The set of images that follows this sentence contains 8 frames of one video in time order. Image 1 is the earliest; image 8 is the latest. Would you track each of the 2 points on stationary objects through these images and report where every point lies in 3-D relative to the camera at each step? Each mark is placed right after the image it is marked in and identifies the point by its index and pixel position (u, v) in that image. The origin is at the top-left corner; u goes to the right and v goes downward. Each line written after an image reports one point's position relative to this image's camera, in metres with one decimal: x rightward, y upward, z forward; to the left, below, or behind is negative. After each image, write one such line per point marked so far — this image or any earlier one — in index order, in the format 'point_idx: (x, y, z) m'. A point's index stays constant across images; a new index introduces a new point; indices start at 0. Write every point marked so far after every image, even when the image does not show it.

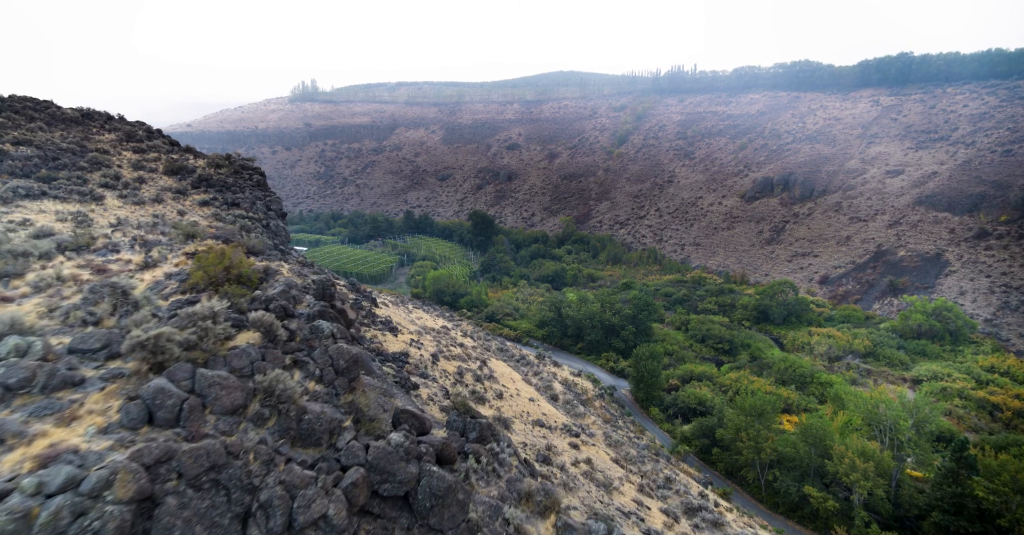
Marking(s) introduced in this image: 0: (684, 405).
0: (+6.5, -5.3, +18.9) m
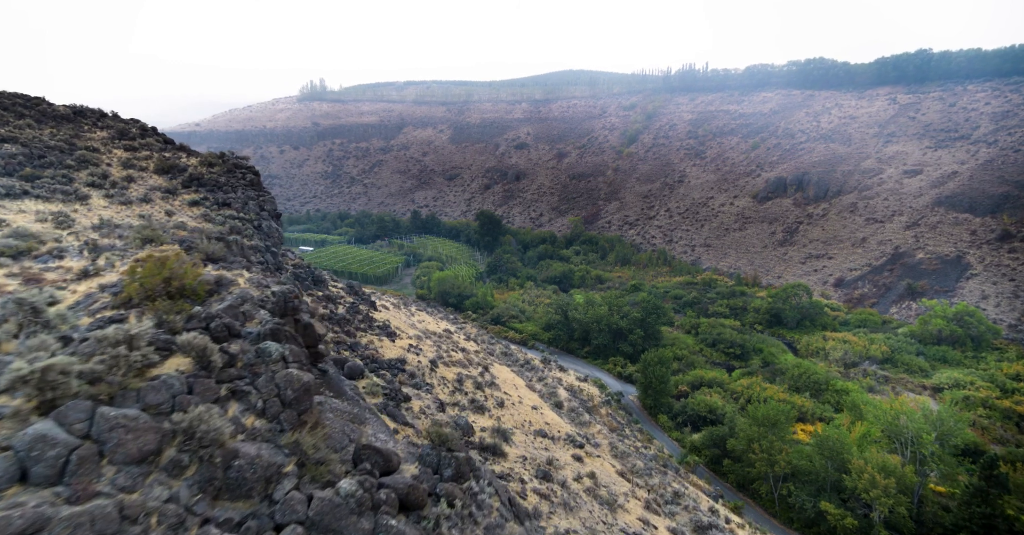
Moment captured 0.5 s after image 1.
0: (+6.7, -5.4, +18.3) m
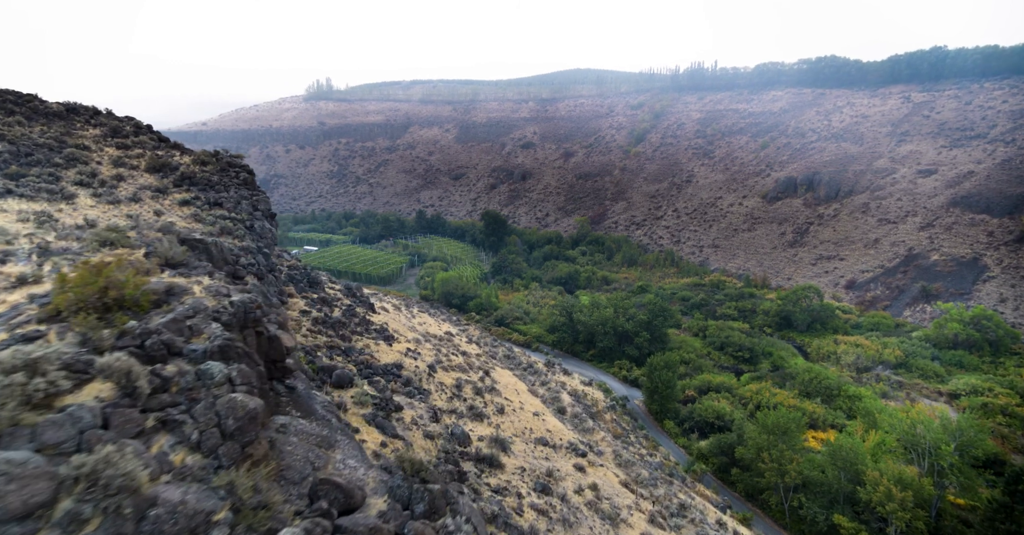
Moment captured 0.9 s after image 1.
0: (+6.8, -5.4, +17.8) m
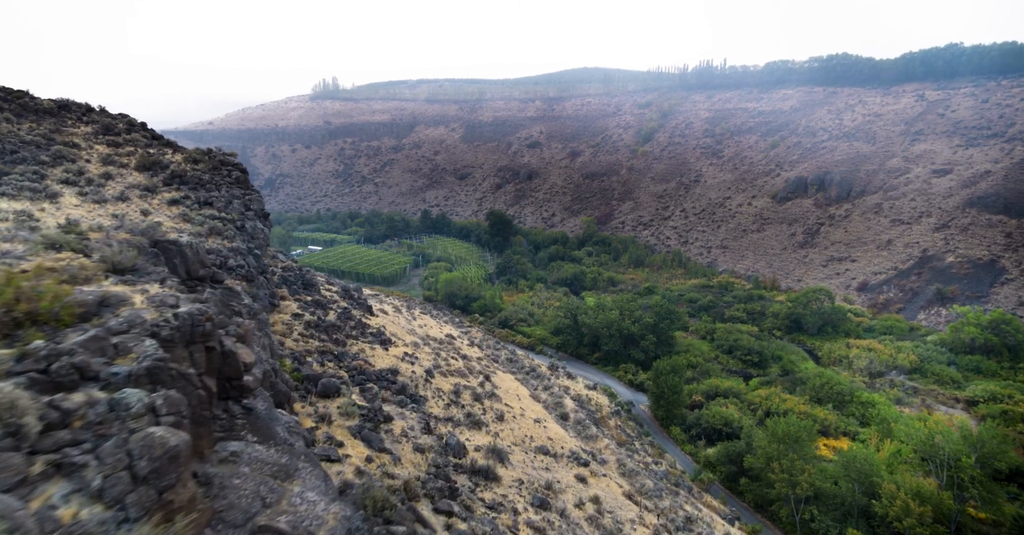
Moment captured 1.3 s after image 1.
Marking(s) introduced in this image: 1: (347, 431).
0: (+6.8, -5.5, +17.3) m
1: (-2.1, -2.1, +6.3) m
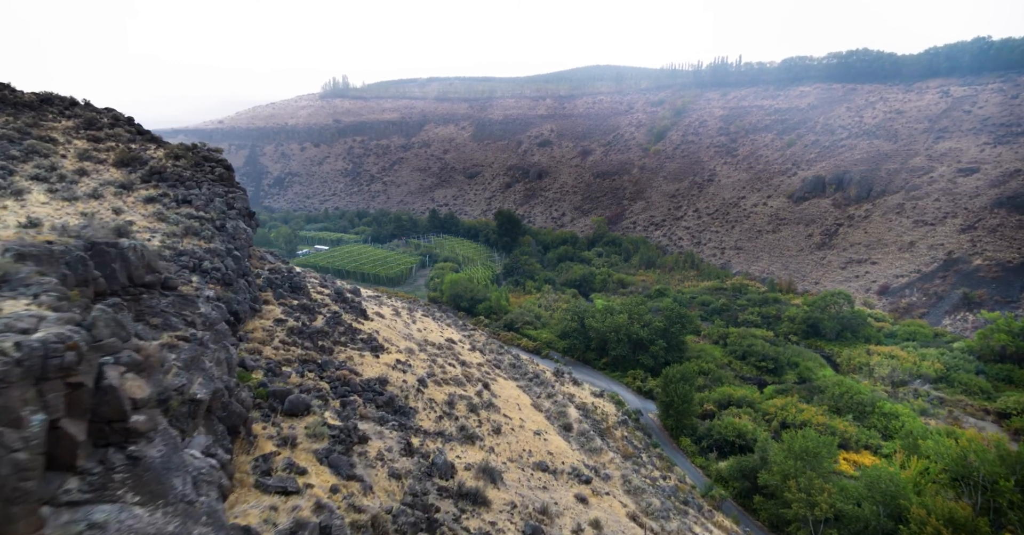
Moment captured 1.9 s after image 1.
0: (+6.9, -5.6, +16.5) m
1: (-2.3, -2.2, +5.7) m
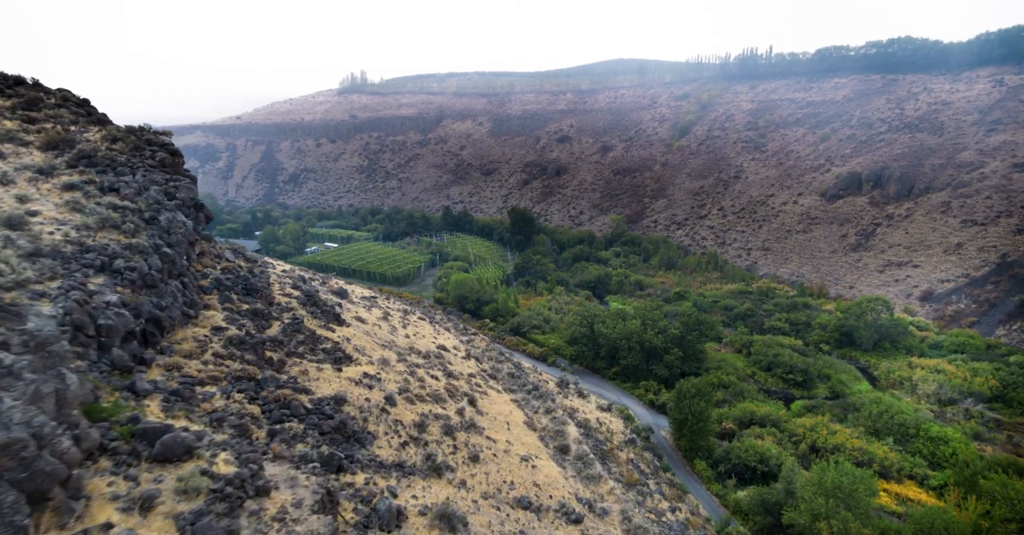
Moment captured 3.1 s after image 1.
0: (+6.7, -5.7, +14.6) m
1: (-2.9, -2.2, +4.3) m
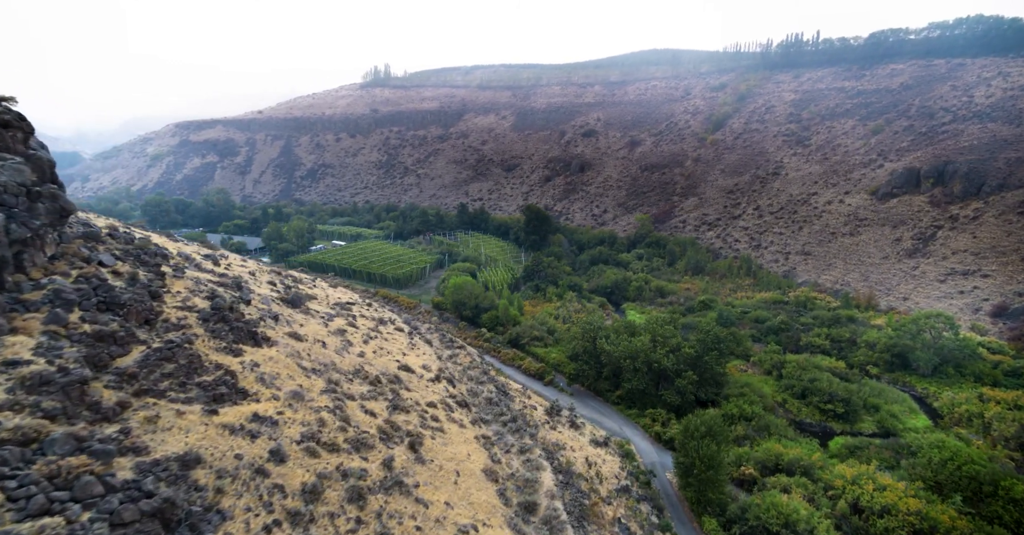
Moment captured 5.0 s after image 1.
0: (+5.9, -6.0, +11.7) m
1: (-4.4, -2.4, +2.1) m
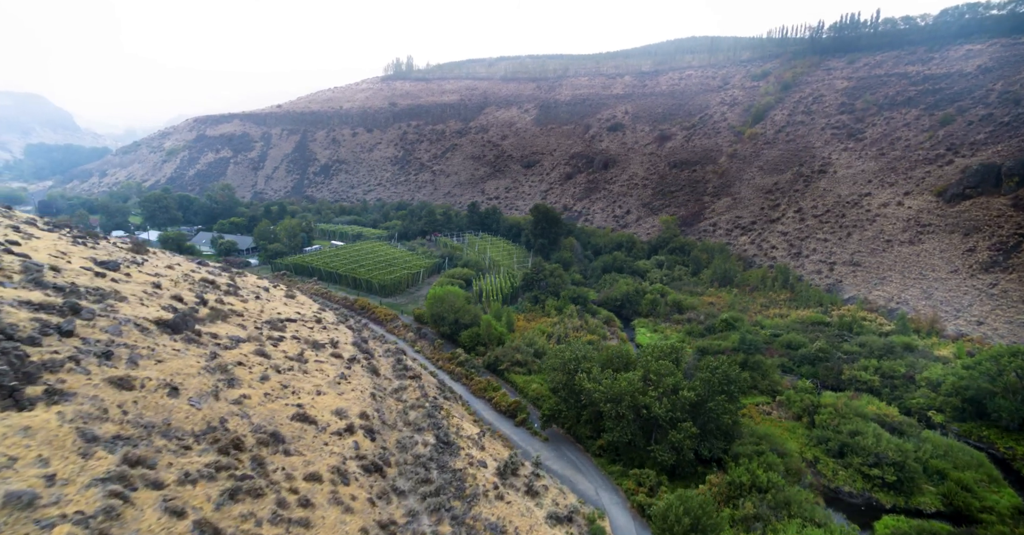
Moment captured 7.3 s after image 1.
0: (+4.1, -6.7, +8.1) m
1: (-6.8, -2.9, -0.8) m
